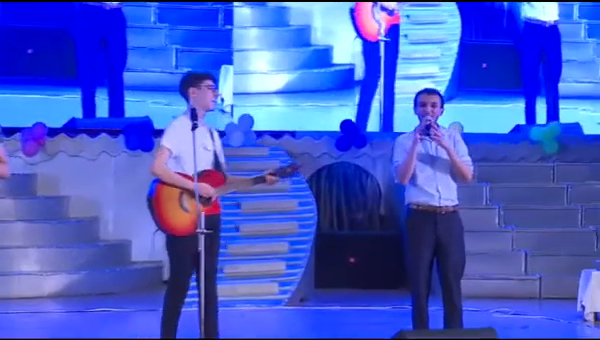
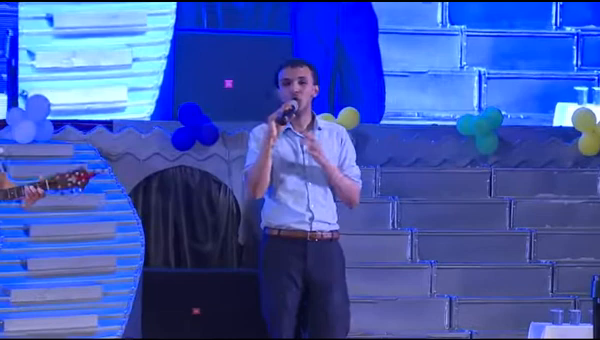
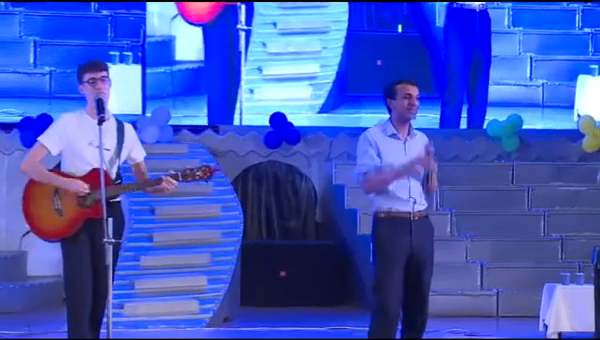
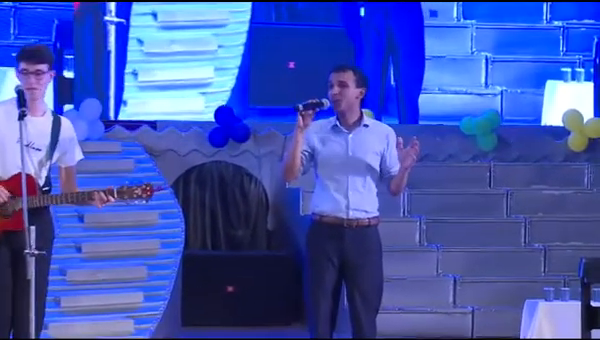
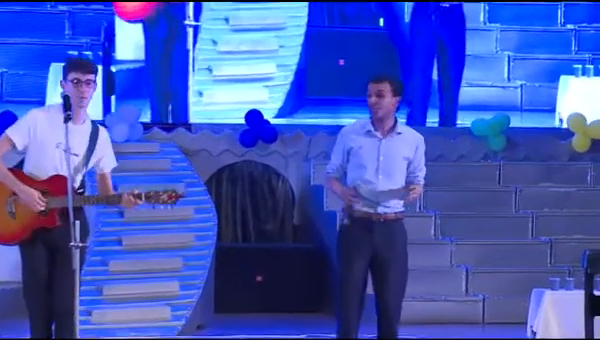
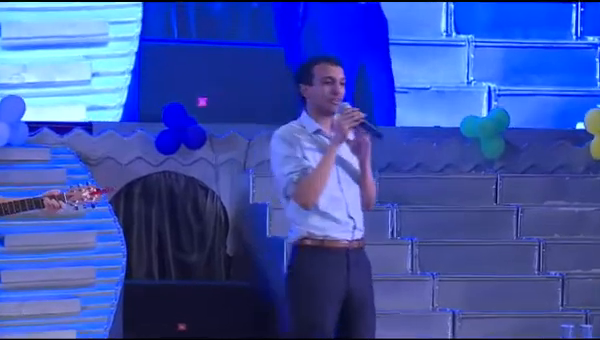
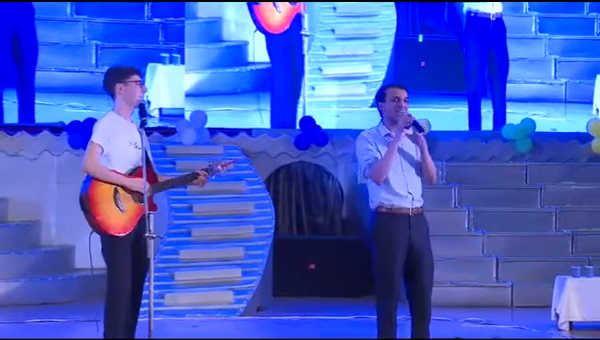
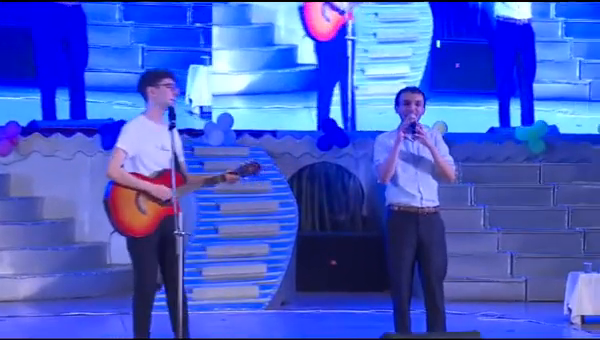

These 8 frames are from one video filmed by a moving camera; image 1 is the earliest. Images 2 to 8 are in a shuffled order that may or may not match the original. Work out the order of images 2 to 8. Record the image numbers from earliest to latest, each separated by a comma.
8, 7, 3, 5, 4, 2, 6
